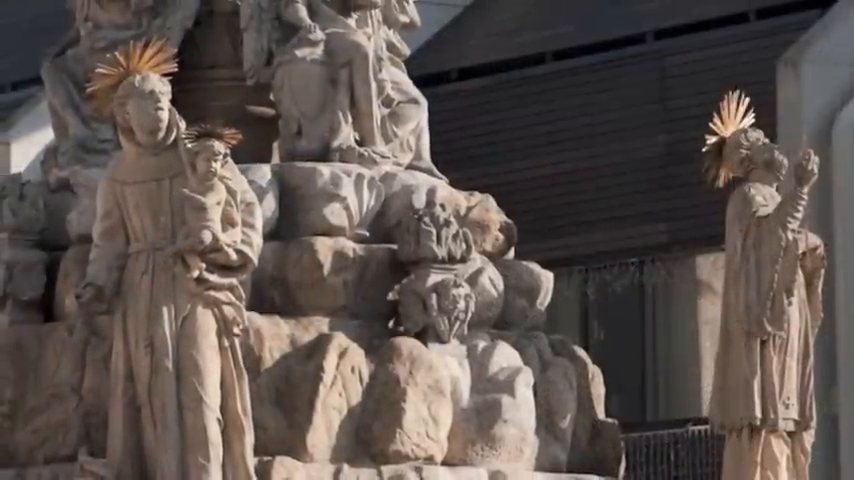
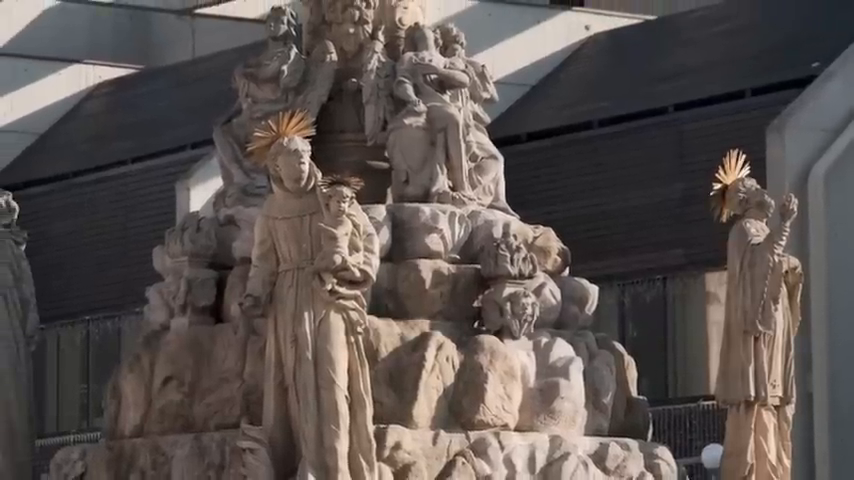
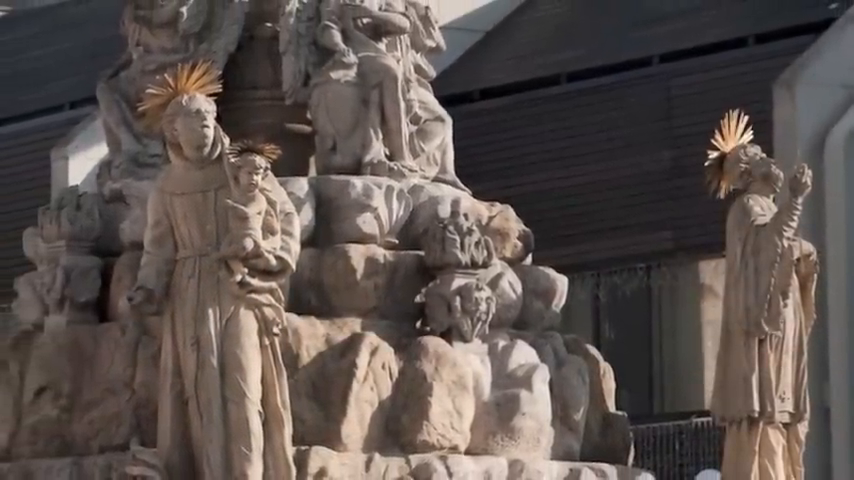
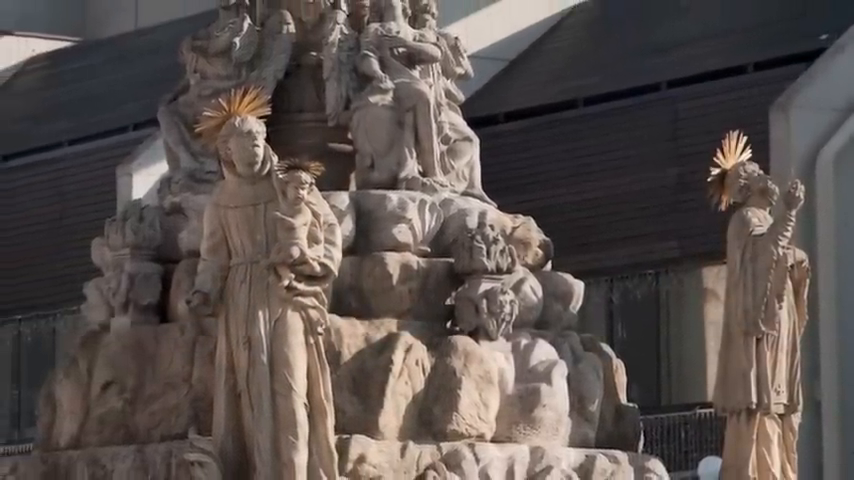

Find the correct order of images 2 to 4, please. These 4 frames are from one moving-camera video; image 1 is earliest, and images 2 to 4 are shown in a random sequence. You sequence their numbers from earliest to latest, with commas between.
3, 4, 2
